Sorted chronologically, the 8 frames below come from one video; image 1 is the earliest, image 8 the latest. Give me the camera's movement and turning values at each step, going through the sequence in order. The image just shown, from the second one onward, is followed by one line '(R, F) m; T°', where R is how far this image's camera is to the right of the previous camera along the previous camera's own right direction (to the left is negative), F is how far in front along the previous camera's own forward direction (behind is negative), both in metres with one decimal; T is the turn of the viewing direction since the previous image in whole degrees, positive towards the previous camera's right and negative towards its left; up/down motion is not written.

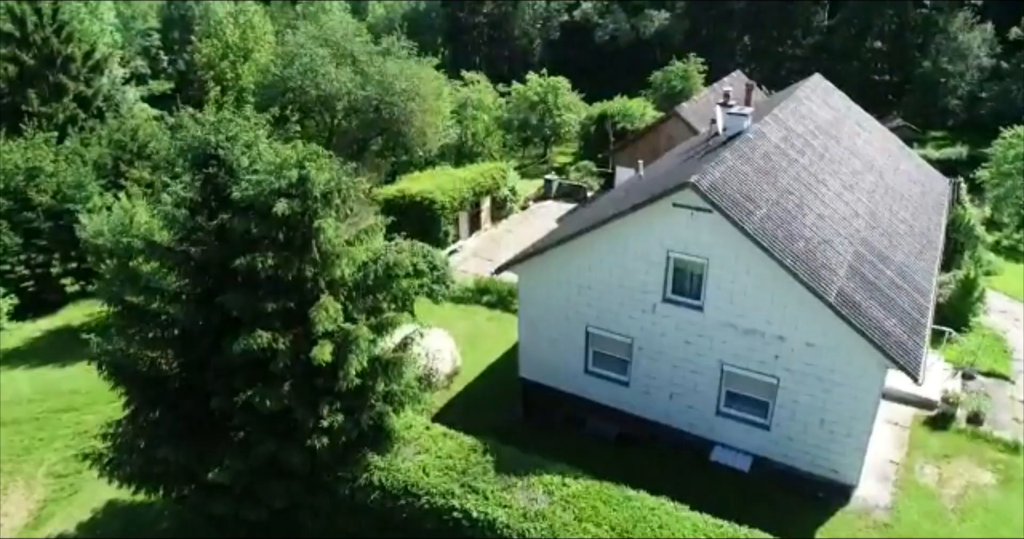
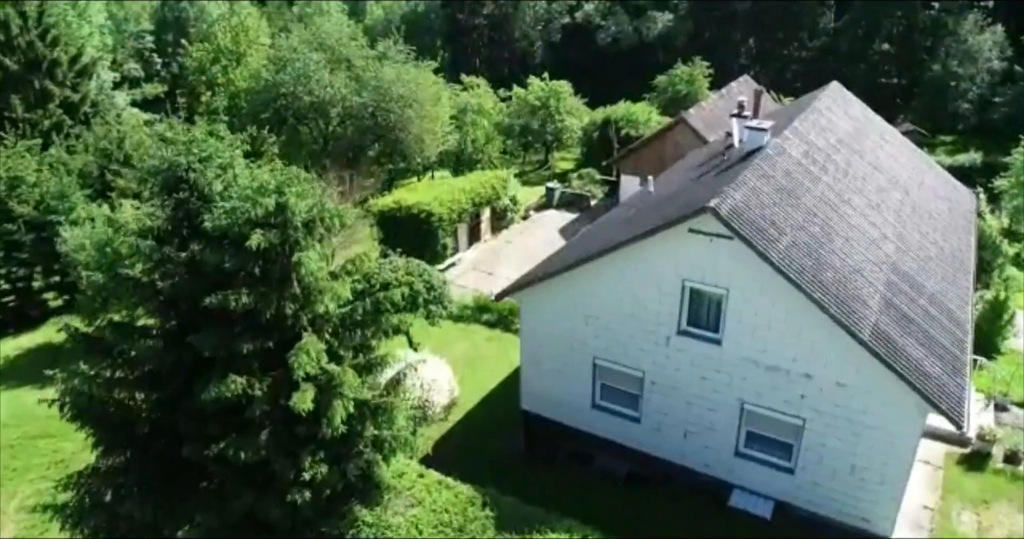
(0.0, +1.4) m; 0°
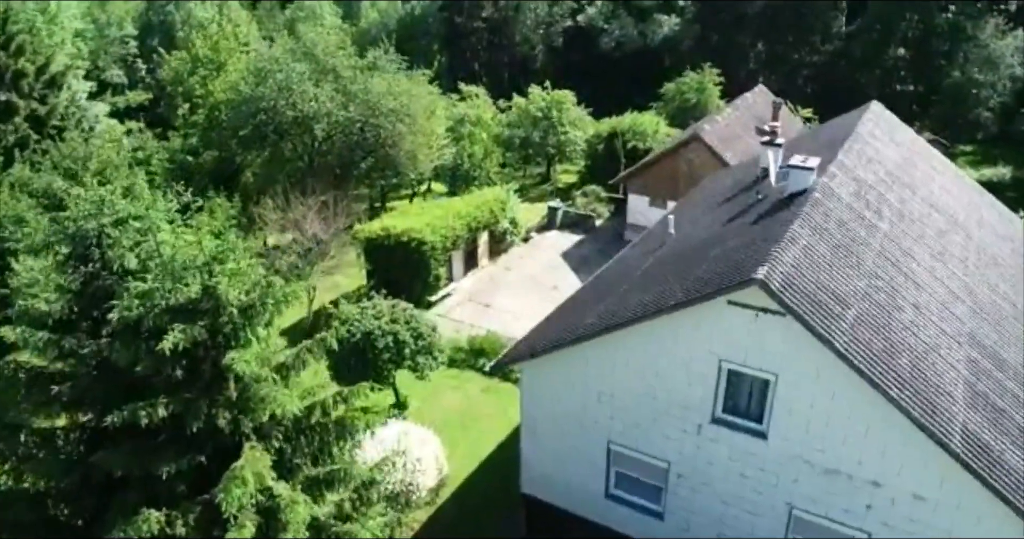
(0.0, +2.9) m; 0°
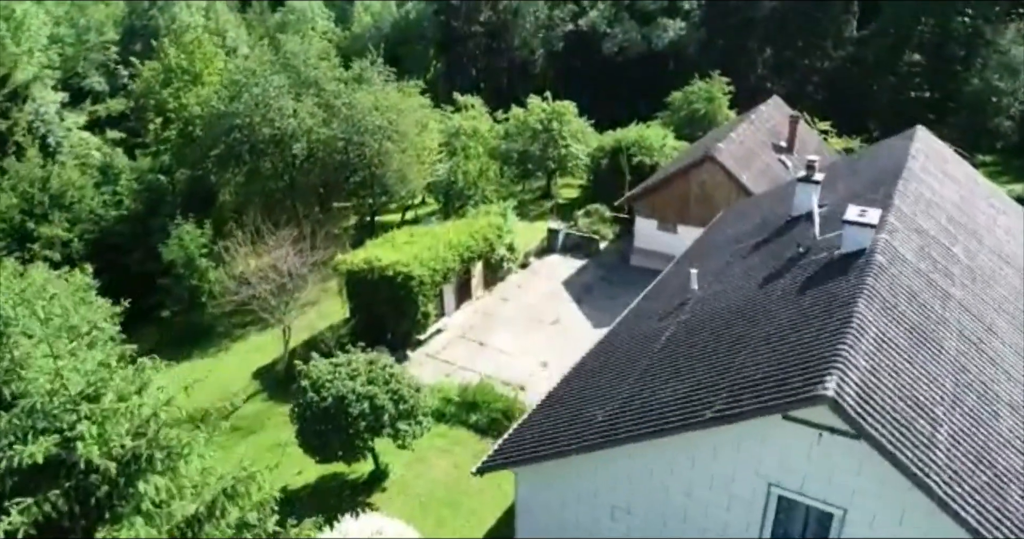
(+0.1, +2.9) m; 0°
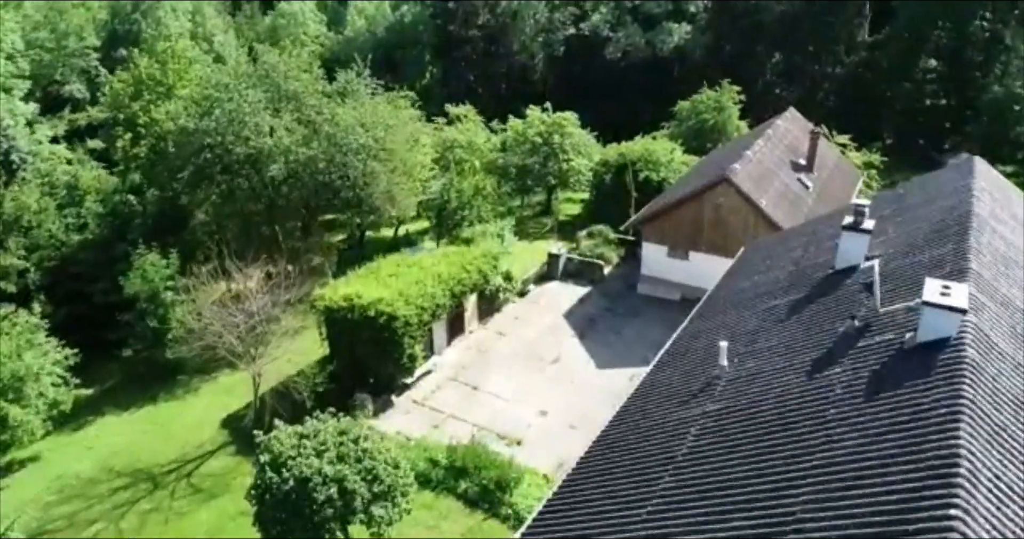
(+0.1, +2.7) m; 0°
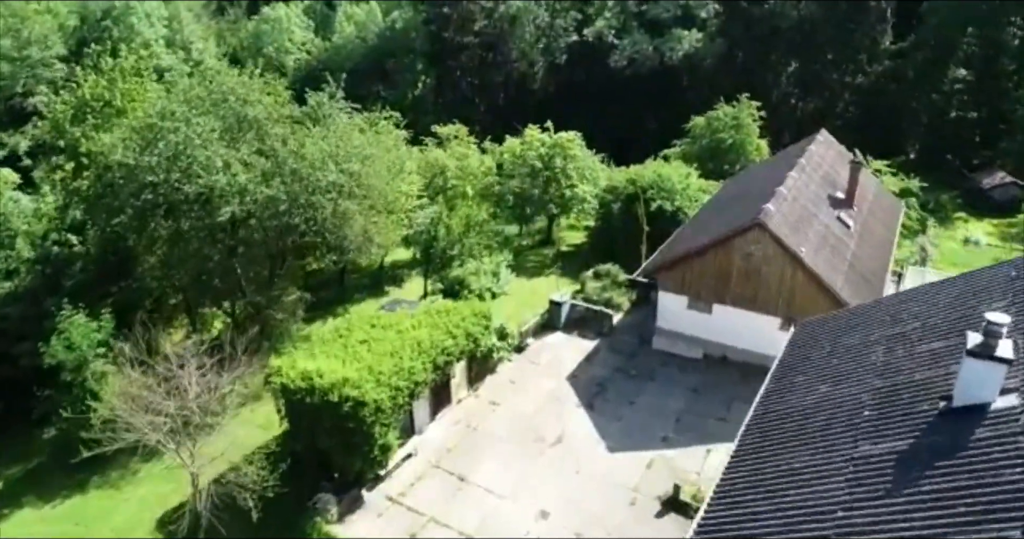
(+0.2, +4.4) m; 0°
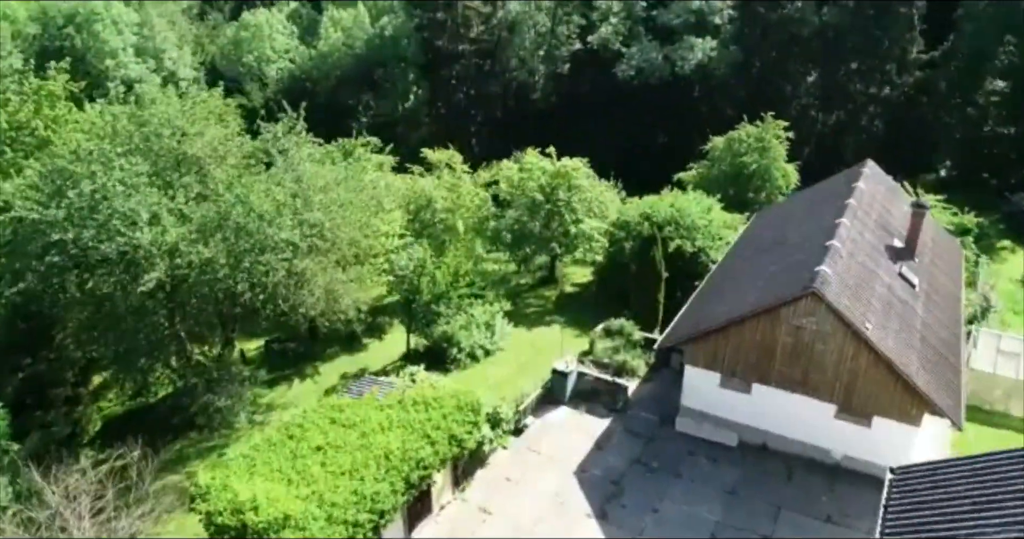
(+0.1, +4.8) m; 0°
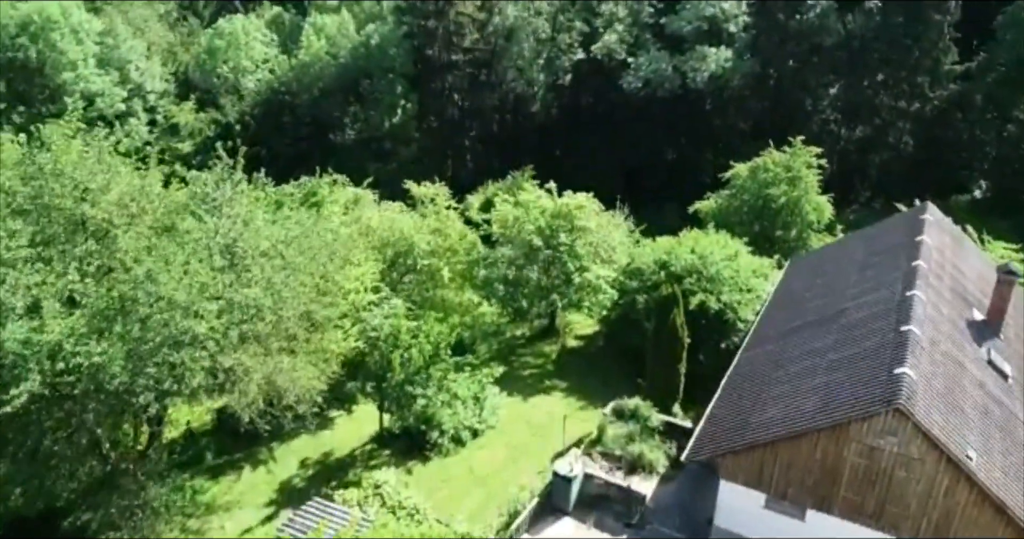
(+0.2, +4.8) m; 0°
